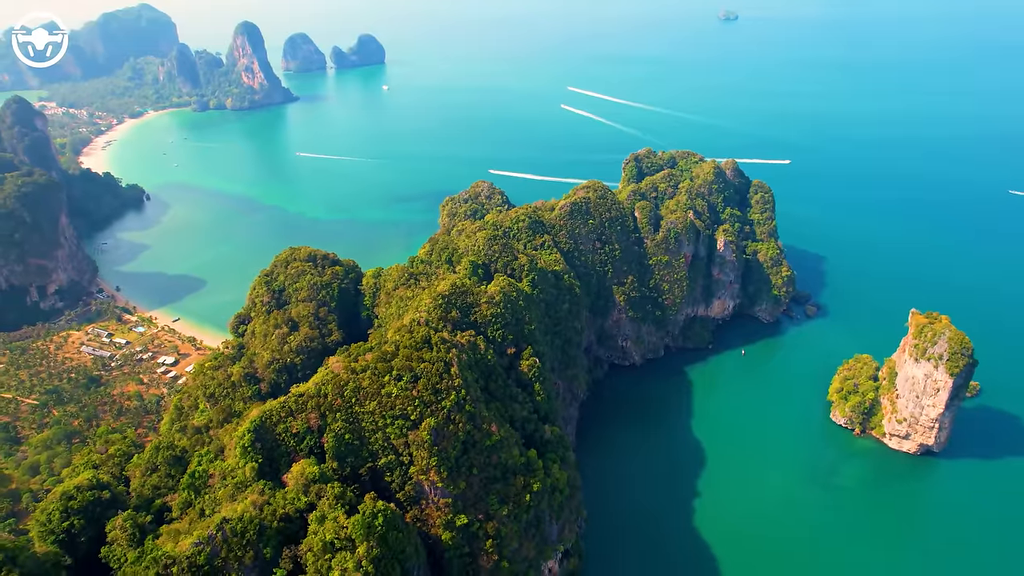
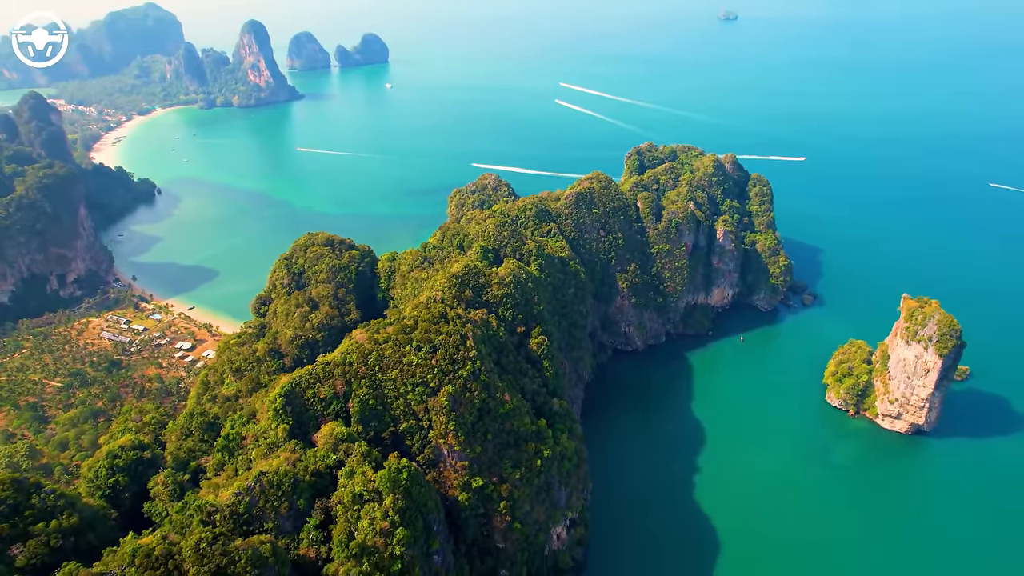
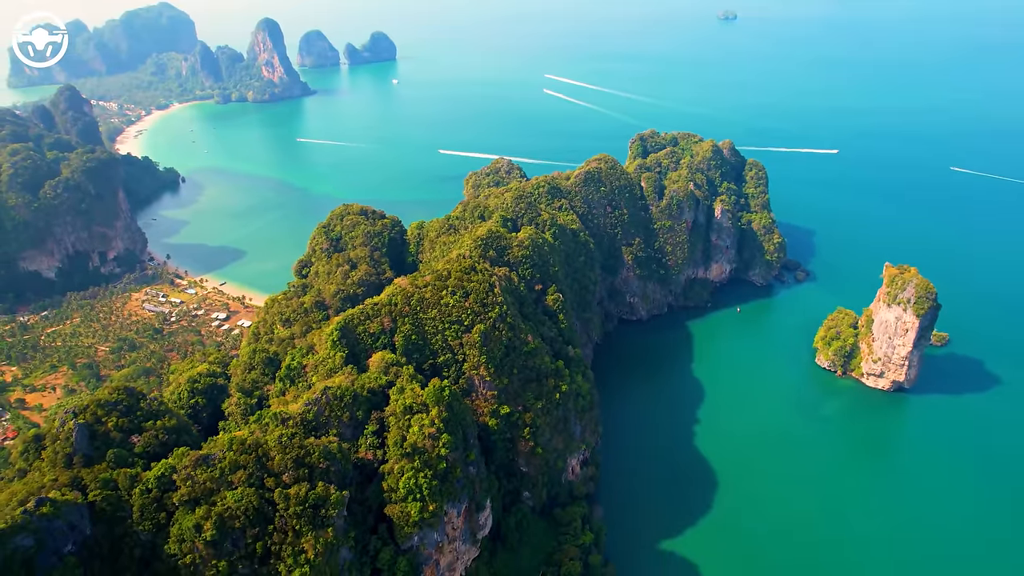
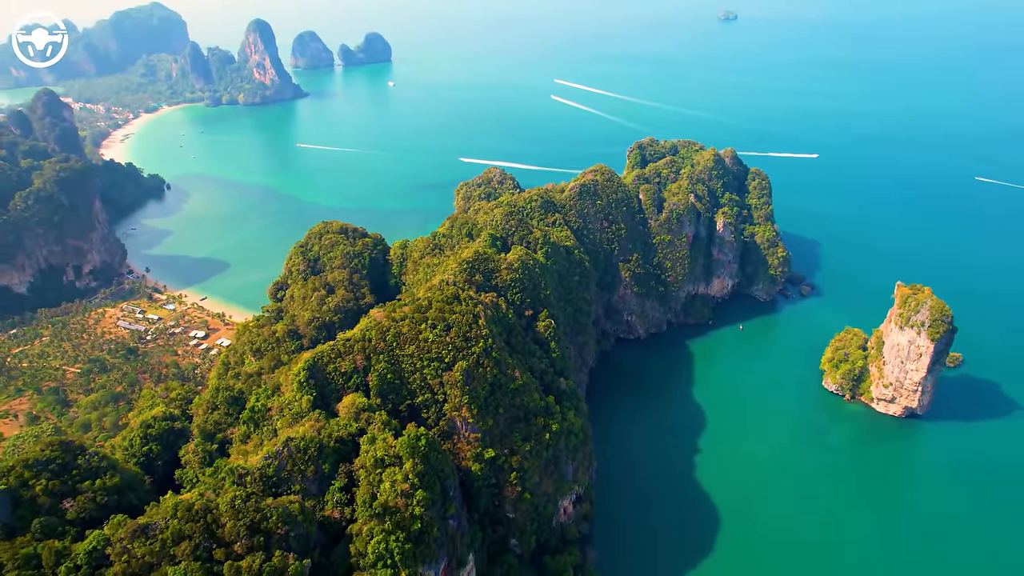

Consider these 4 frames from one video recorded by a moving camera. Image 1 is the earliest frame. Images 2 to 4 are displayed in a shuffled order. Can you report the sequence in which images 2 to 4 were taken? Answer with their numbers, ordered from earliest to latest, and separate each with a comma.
2, 4, 3
